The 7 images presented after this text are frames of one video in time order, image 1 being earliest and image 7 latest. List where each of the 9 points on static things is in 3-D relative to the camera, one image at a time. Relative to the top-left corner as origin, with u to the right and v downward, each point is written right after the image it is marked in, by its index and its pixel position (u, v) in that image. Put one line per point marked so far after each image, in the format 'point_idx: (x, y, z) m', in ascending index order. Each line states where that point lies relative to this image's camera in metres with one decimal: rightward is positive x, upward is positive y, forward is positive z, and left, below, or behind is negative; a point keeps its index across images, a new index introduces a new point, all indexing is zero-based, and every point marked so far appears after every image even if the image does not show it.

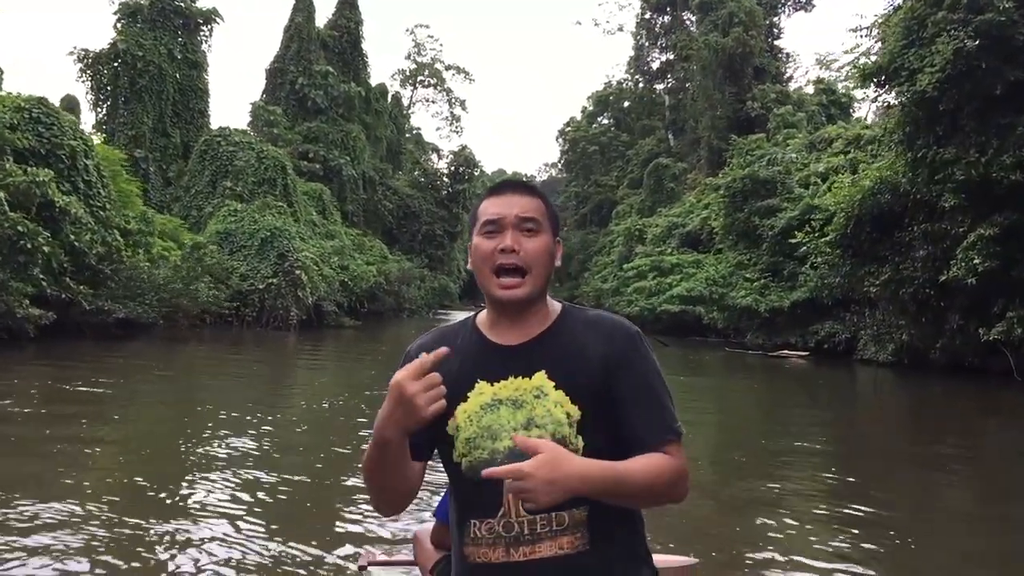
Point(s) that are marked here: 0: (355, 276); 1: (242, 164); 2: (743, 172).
0: (-3.5, +0.3, +19.0) m
1: (-5.7, +2.6, +18.3) m
2: (+4.9, +2.5, +18.8) m
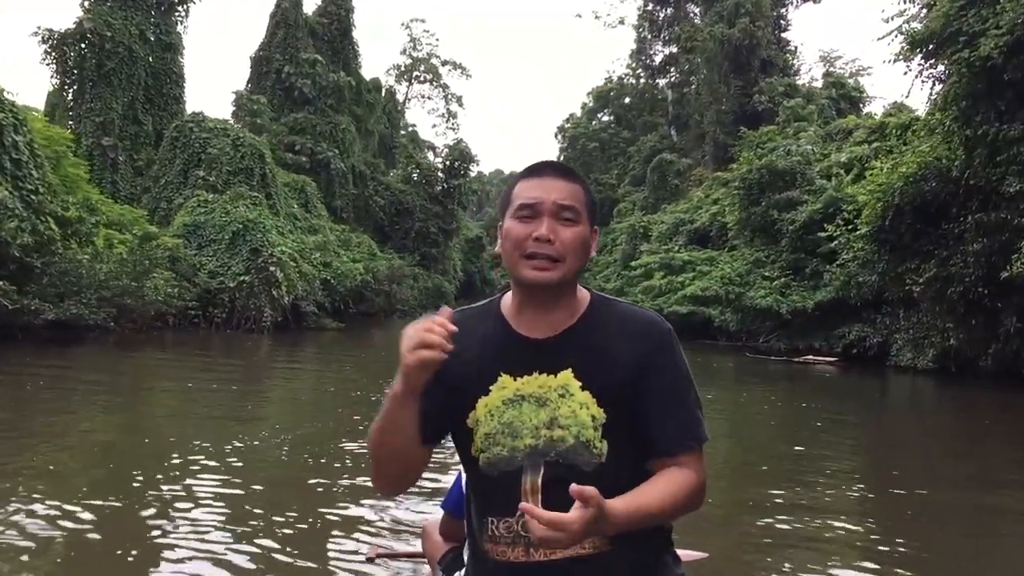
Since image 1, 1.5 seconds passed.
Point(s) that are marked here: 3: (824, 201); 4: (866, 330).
0: (-3.5, +0.3, +17.6) m
1: (-5.7, +2.6, +16.8) m
2: (+4.9, +2.5, +17.4) m
3: (+5.5, +1.6, +15.7) m
4: (+5.8, -0.7, +14.3) m
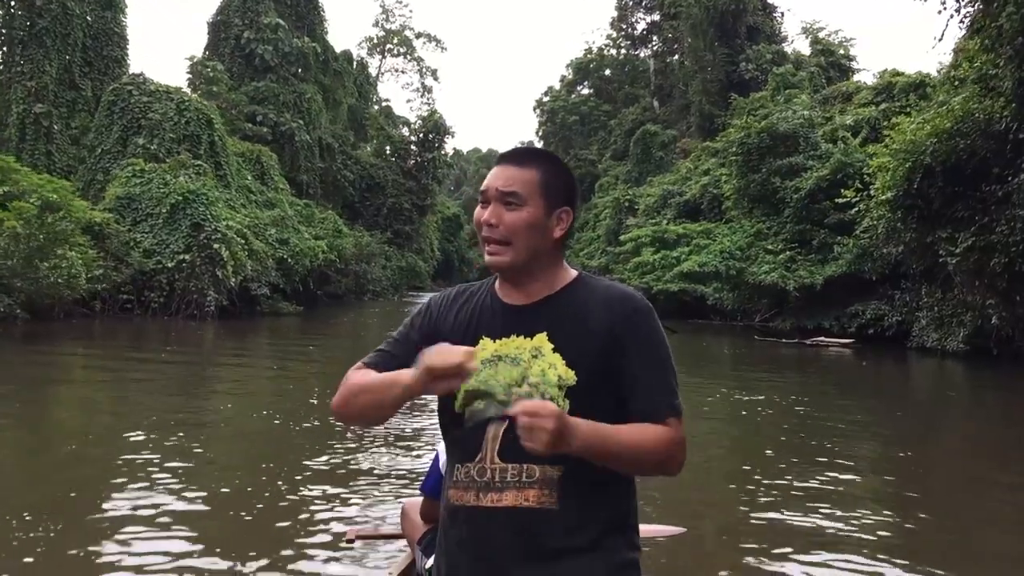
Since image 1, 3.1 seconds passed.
0: (-3.9, +0.7, +16.0) m
1: (-6.1, +3.0, +15.1) m
2: (+4.5, +2.9, +15.9) m
3: (+5.2, +2.0, +14.2) m
4: (+5.5, -0.3, +13.0) m
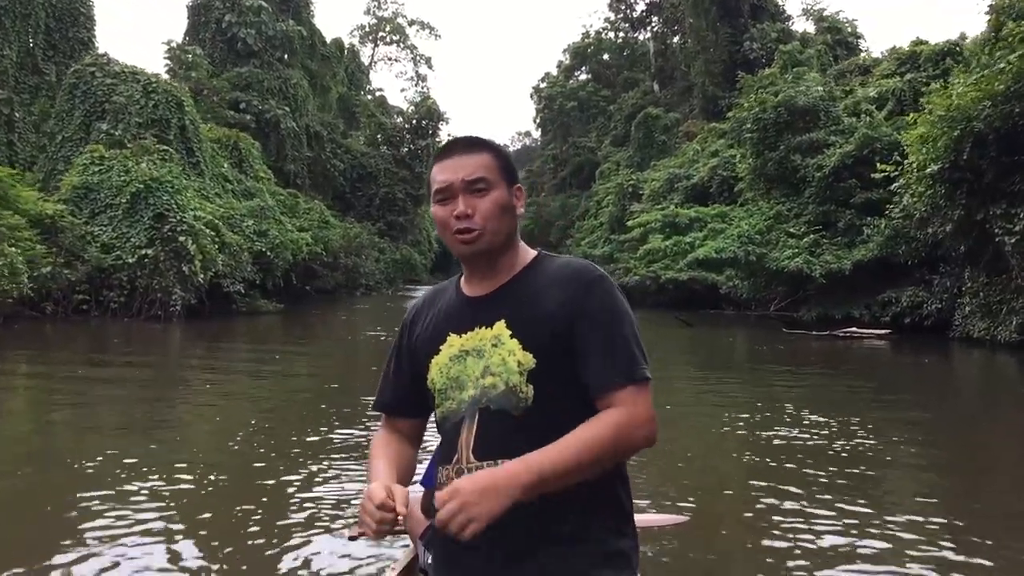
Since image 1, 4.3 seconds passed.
0: (-3.9, +0.7, +14.8) m
1: (-6.2, +3.0, +13.9) m
2: (+4.4, +3.2, +14.7) m
3: (+5.1, +2.2, +13.1) m
4: (+5.5, -0.1, +11.8) m
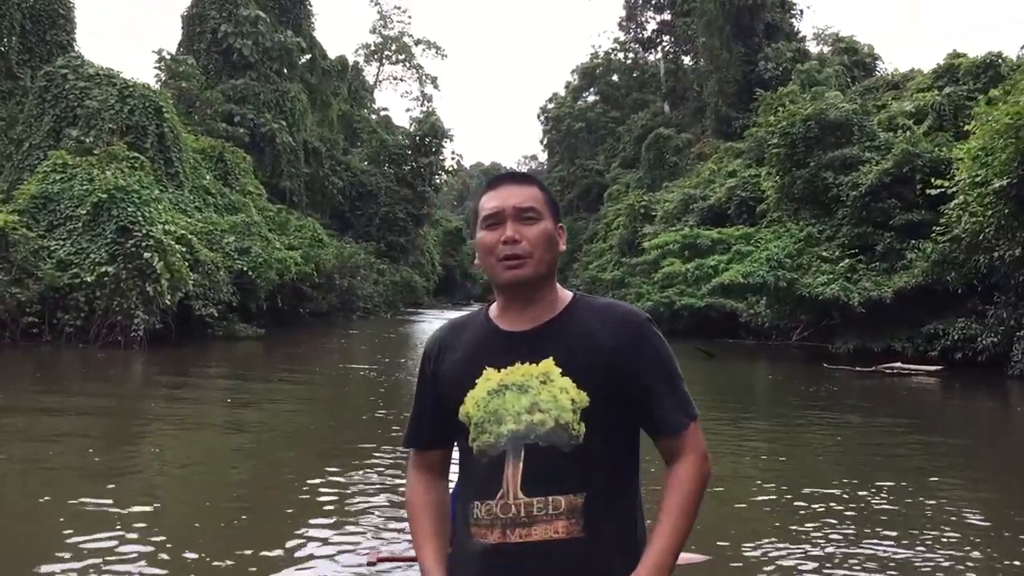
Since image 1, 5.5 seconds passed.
0: (-3.8, +0.4, +13.7) m
1: (-6.0, +2.7, +12.9) m
2: (+4.5, +2.7, +13.6) m
3: (+5.2, +1.8, +11.9) m
4: (+5.5, -0.5, +10.6) m
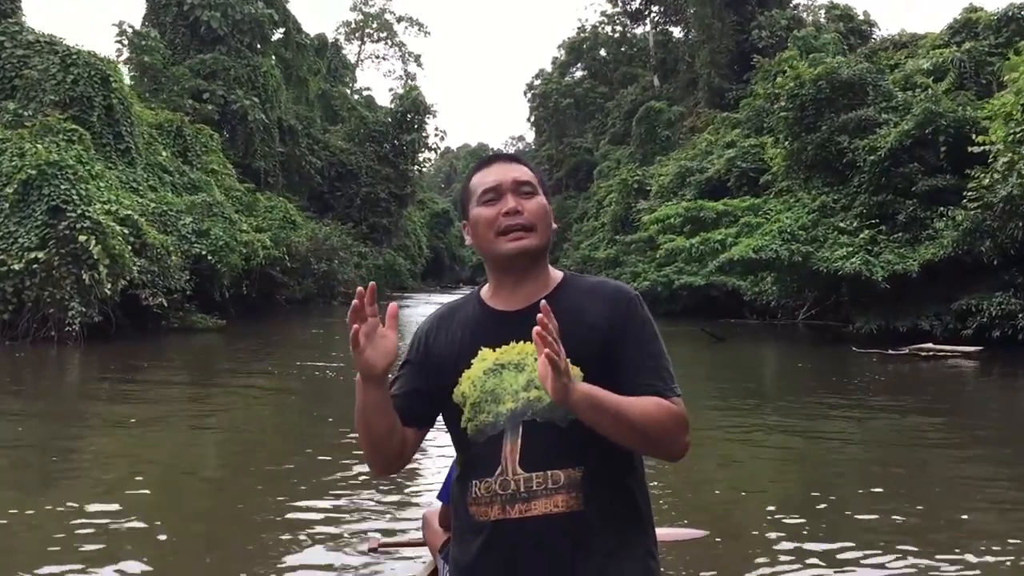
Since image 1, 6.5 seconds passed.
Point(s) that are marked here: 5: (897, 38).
0: (-4.0, +0.6, +12.6) m
1: (-6.3, +2.8, +11.7) m
2: (+4.3, +3.1, +12.5) m
3: (+5.0, +2.1, +10.9) m
4: (+5.4, -0.2, +9.6) m
5: (+7.5, +4.9, +16.9) m
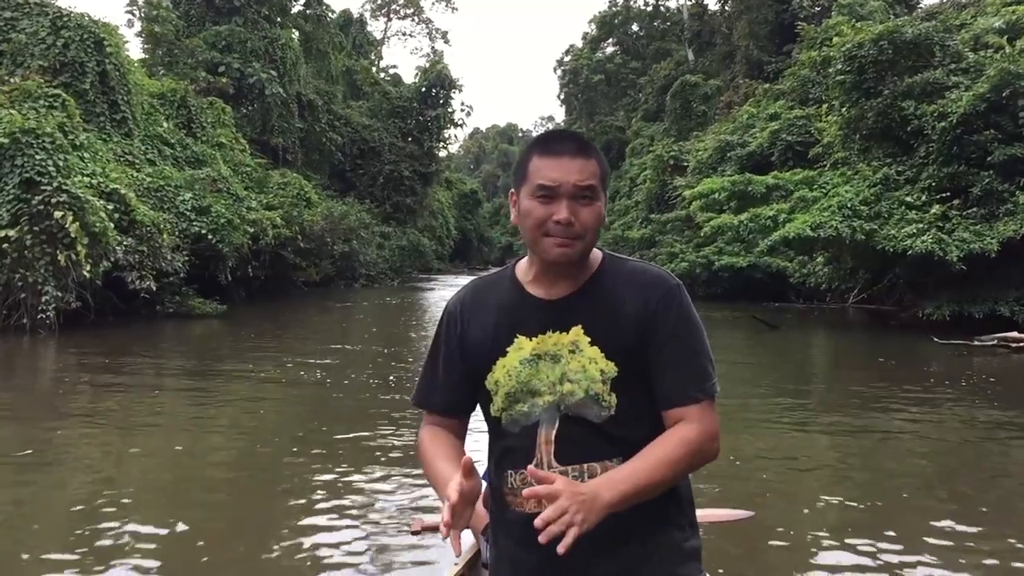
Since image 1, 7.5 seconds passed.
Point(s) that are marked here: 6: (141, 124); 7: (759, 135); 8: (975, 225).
0: (-3.6, +0.8, +11.7) m
1: (-5.9, +3.0, +10.8) m
2: (+4.7, +3.3, +11.3) m
3: (+5.3, +2.3, +9.7) m
4: (+5.7, 0.0, +8.4) m
5: (+8.0, +5.2, +15.6) m
6: (-4.8, +2.2, +11.8) m
7: (+4.9, +3.0, +17.2) m
8: (+5.1, +0.7, +9.7) m
